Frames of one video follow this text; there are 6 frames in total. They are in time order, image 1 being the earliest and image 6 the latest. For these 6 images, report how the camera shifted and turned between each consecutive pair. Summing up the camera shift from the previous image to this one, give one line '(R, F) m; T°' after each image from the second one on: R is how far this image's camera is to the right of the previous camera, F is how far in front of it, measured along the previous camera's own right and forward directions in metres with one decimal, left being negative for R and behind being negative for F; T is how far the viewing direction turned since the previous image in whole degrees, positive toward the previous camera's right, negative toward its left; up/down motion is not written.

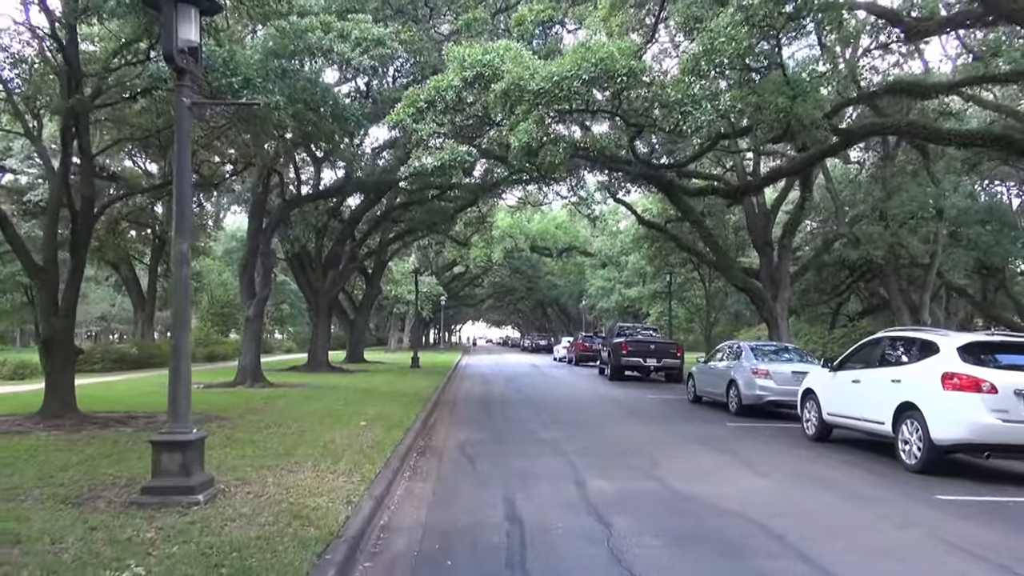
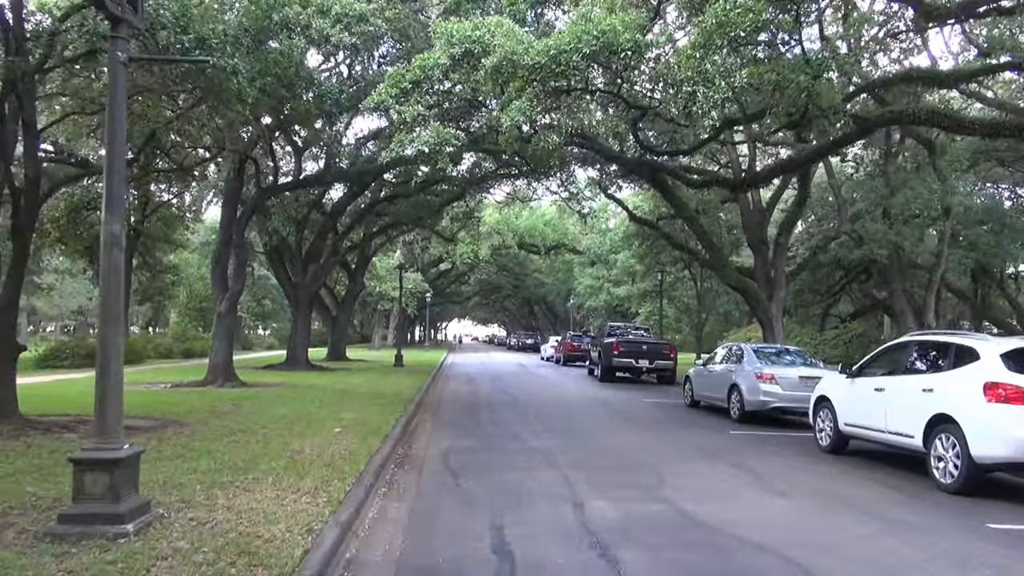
(0.0, +1.1) m; +1°
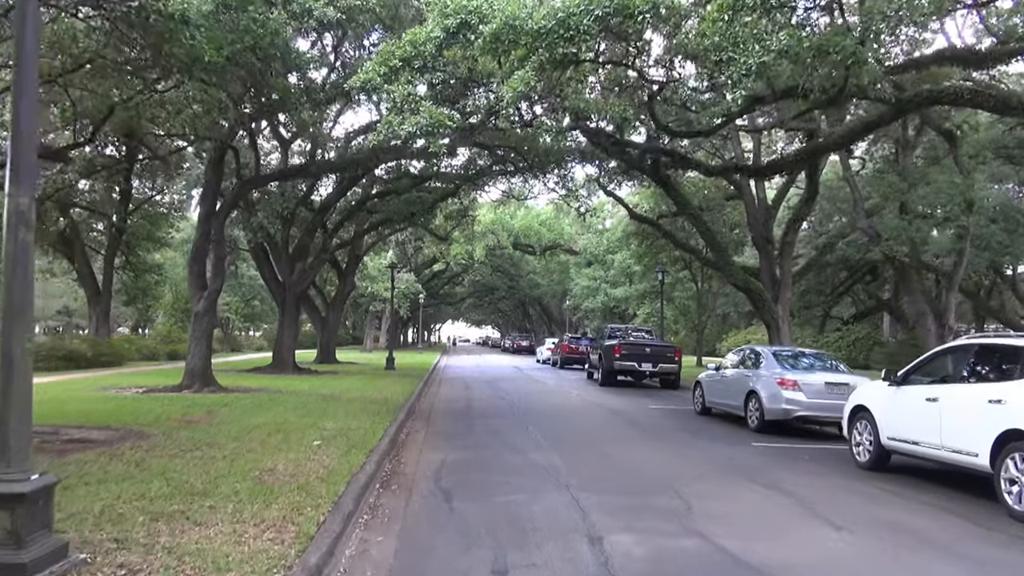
(-0.1, +1.2) m; 0°
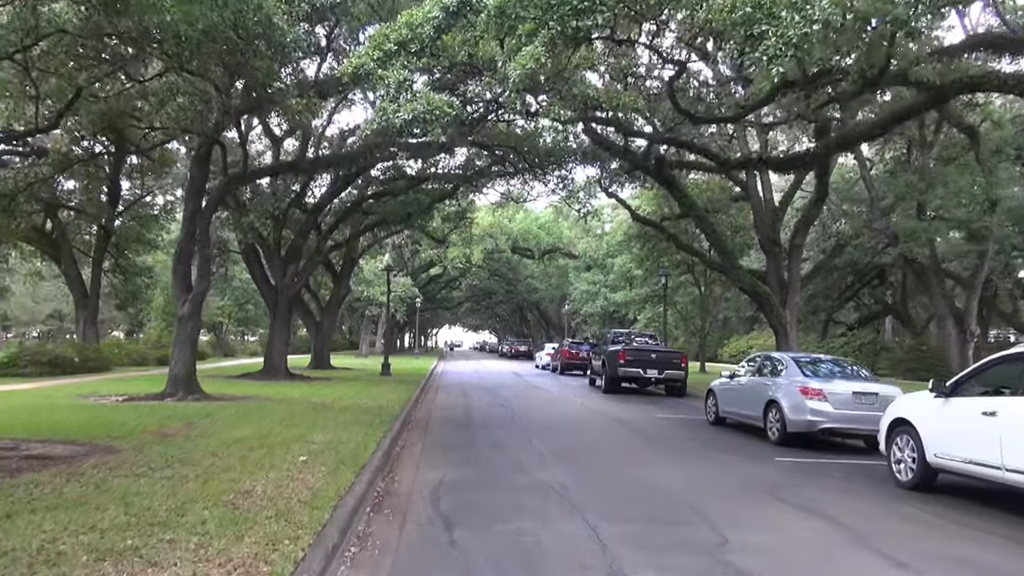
(-0.1, +0.9) m; 0°
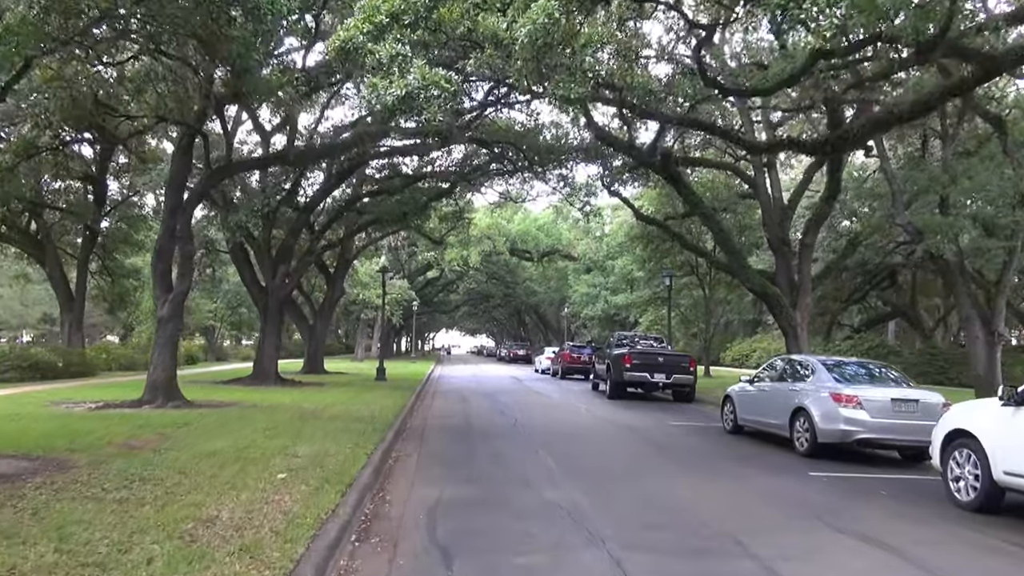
(-0.1, +1.1) m; 0°
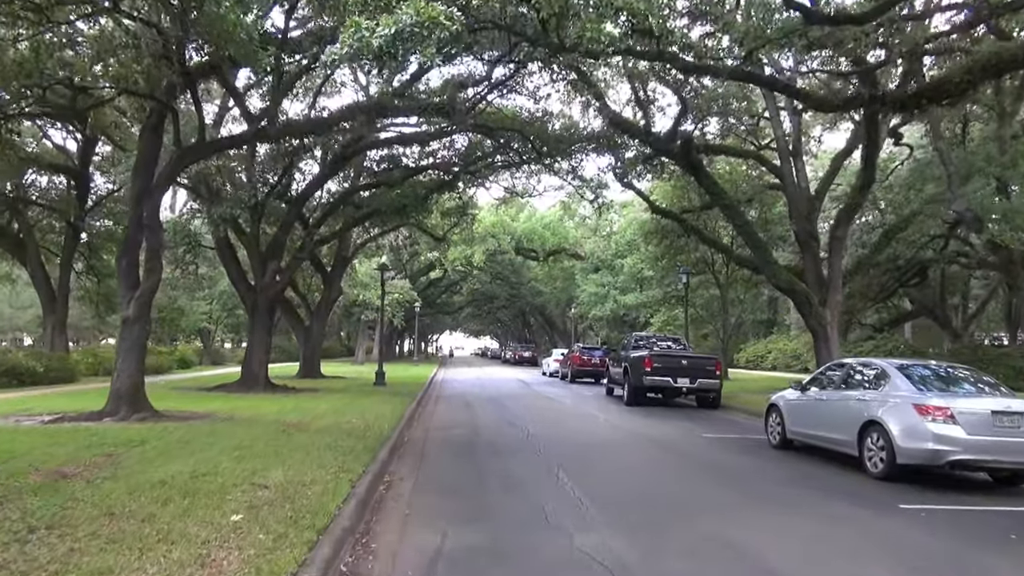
(-0.1, +1.9) m; 0°
